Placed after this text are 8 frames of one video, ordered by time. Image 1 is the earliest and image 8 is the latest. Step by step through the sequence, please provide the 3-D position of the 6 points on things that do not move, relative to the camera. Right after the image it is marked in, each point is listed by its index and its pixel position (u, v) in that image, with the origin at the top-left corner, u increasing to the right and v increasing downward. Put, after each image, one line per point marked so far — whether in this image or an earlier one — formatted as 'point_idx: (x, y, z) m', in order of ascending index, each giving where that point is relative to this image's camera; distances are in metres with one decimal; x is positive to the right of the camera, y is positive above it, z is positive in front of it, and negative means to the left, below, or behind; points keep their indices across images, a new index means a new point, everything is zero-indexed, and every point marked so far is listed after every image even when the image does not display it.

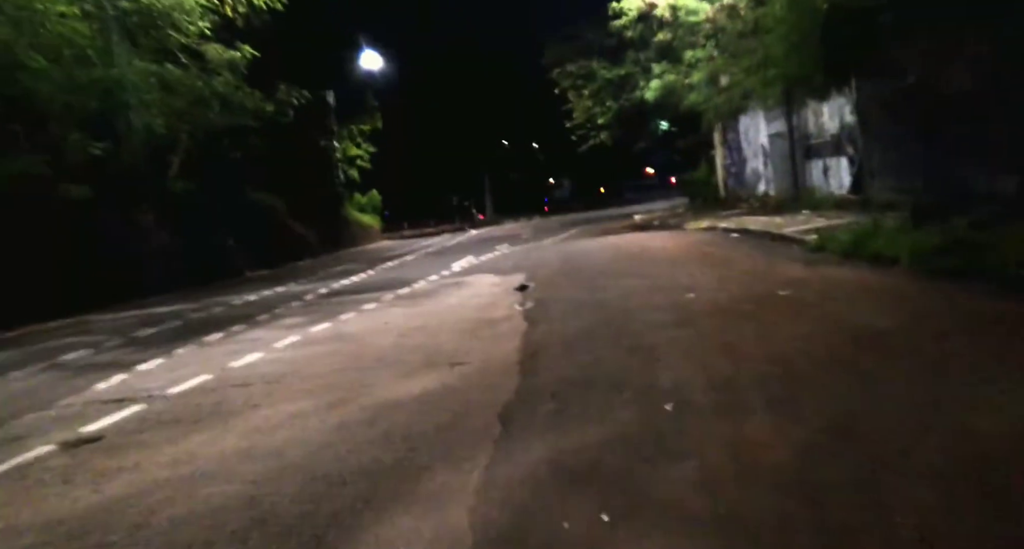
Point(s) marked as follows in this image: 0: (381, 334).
0: (-1.9, -0.8, +12.8) m
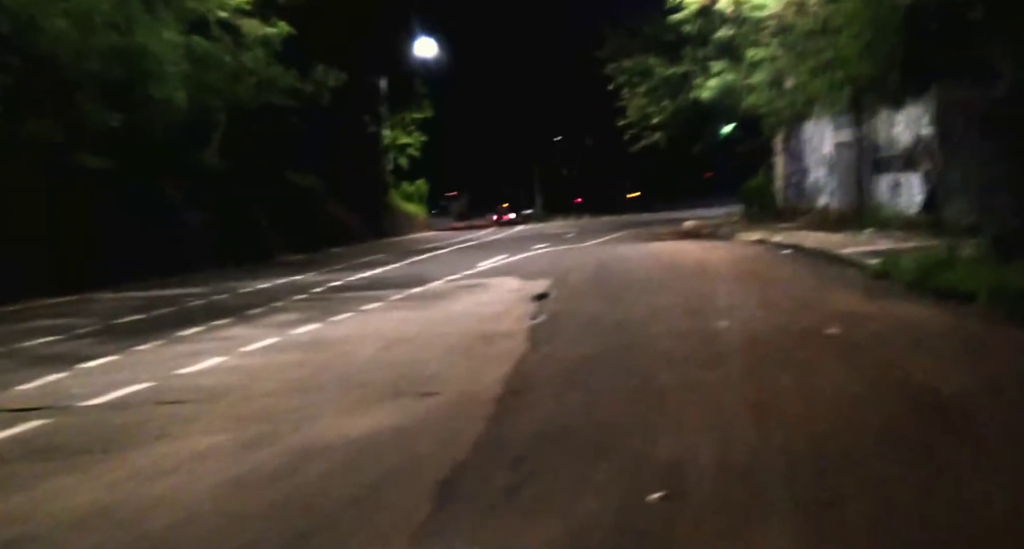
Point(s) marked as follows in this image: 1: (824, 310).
0: (-1.8, -0.9, +11.3) m
1: (+4.3, -0.5, +12.6) m
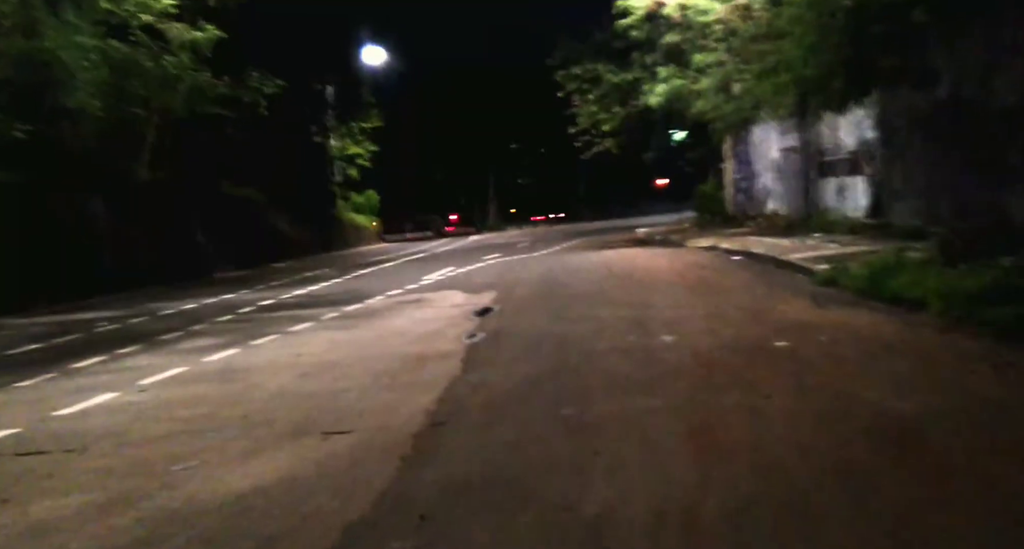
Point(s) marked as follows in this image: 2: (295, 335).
0: (-2.6, -1.1, +10.4) m
1: (+3.4, -0.6, +12.0) m
2: (-3.3, -1.0, +13.9) m
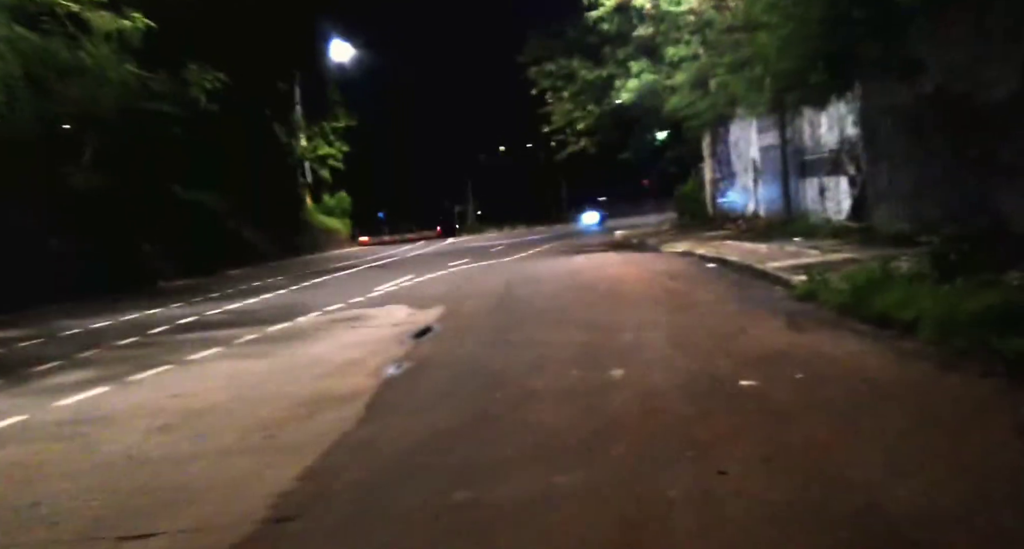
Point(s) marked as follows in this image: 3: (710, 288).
0: (-3.5, -1.4, +8.5) m
1: (+2.5, -0.8, +10.1) m
2: (-4.2, -1.2, +11.9) m
3: (+3.6, -0.2, +16.6) m
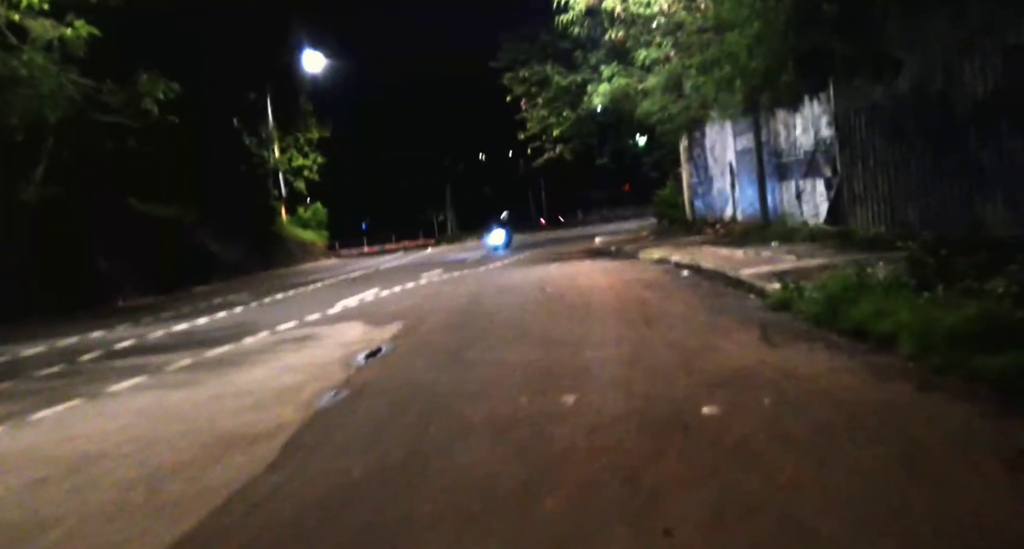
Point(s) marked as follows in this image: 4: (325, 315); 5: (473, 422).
0: (-4.0, -1.6, +7.4) m
1: (+2.0, -1.0, +9.2) m
2: (-4.8, -1.5, +10.9) m
3: (+2.9, -0.4, +15.7) m
4: (-3.9, -0.8, +19.2) m
5: (-0.3, -1.3, +8.2) m
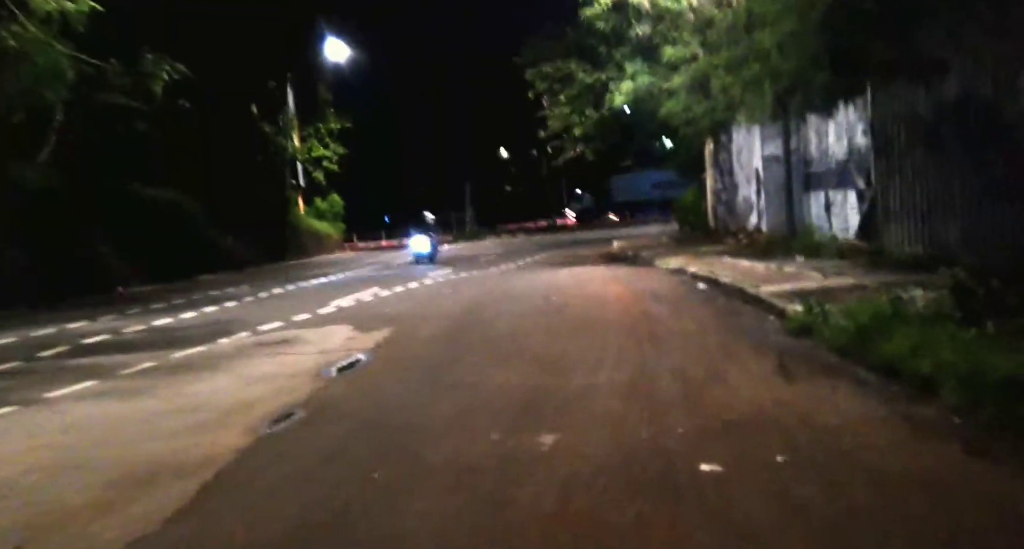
0: (-4.3, -1.6, +6.2) m
1: (+1.7, -1.2, +7.9) m
2: (-5.0, -1.4, +9.7) m
3: (+2.9, -0.6, +14.4) m
4: (-3.9, -0.8, +18.0) m
5: (-0.6, -1.4, +7.0) m
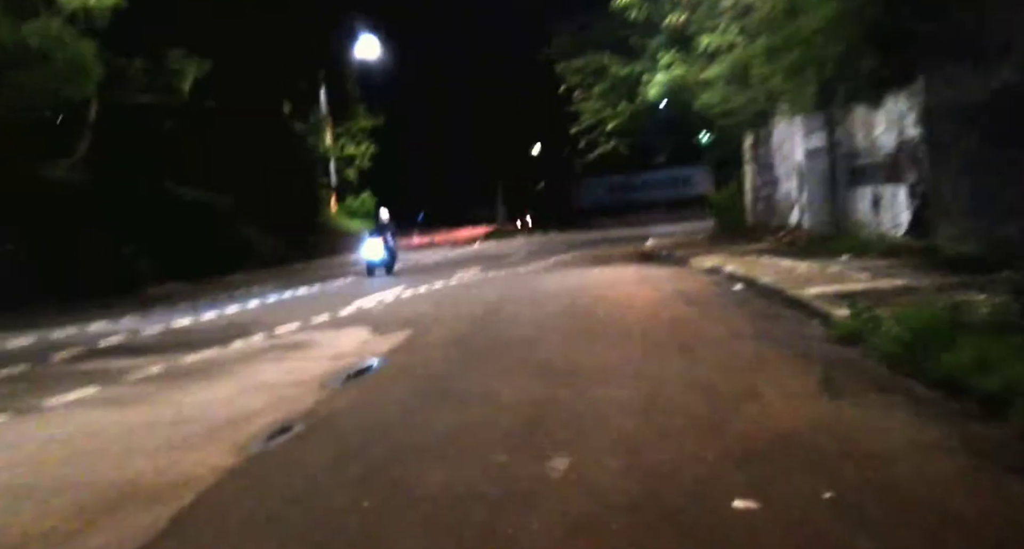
0: (-4.3, -1.6, +5.7) m
1: (+1.8, -1.2, +7.1) m
2: (-4.8, -1.5, +9.2) m
3: (+3.2, -0.6, +13.5) m
4: (-3.4, -0.8, +17.4) m
5: (-0.5, -1.4, +6.2) m
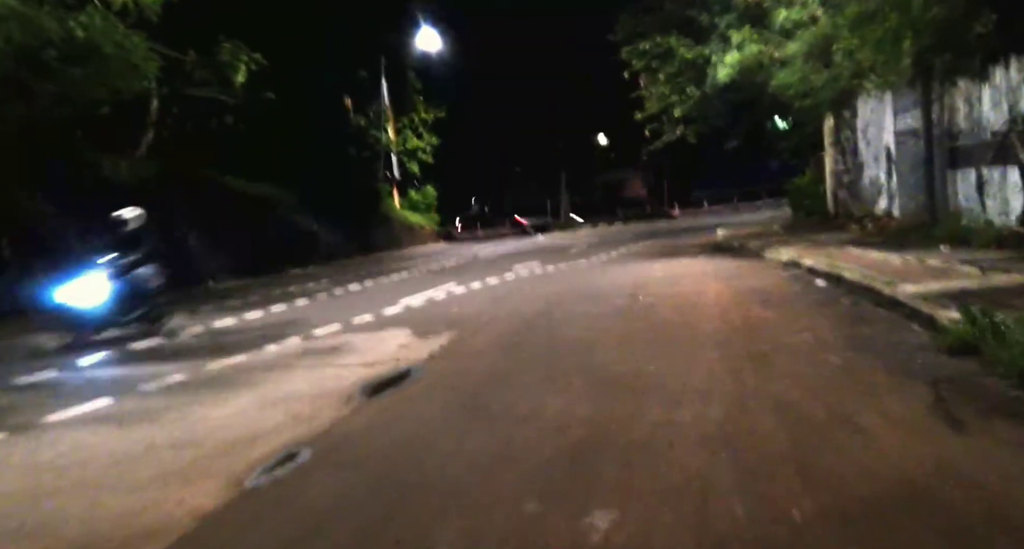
0: (-4.1, -1.7, +4.7) m
1: (+2.0, -1.2, +5.6) m
2: (-4.4, -1.5, +8.2) m
3: (+3.9, -0.6, +11.9) m
4: (-2.4, -0.7, +16.4) m
5: (-0.4, -1.5, +5.0) m
